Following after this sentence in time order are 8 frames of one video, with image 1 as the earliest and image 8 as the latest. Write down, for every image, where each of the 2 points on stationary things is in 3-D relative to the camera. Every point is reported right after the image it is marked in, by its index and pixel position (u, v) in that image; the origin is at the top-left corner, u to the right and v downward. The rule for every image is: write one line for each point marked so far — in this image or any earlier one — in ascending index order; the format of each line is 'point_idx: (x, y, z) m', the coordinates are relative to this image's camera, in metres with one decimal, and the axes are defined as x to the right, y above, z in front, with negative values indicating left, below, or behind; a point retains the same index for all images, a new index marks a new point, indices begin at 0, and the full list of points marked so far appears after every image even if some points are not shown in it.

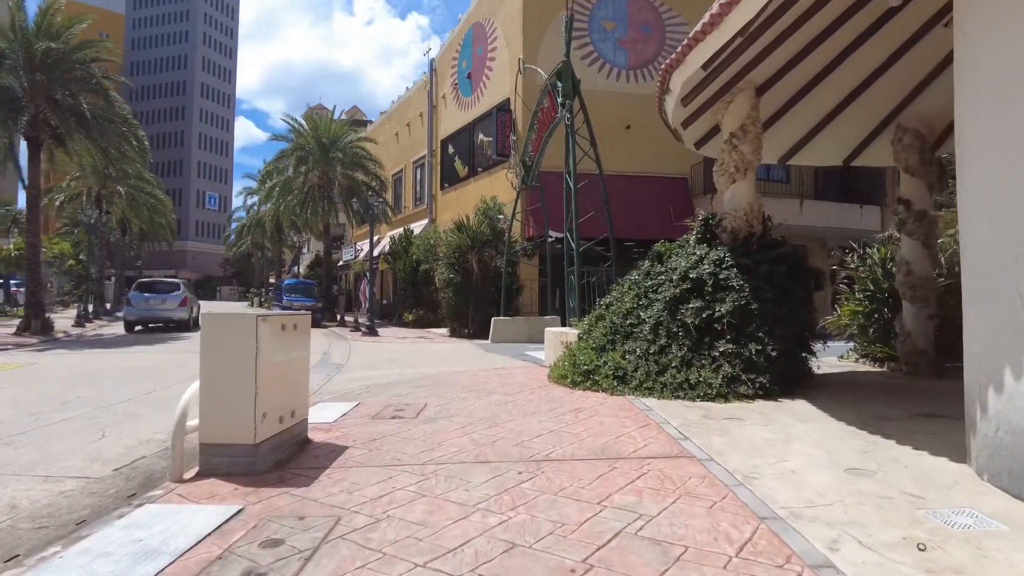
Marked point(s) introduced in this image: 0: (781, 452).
0: (+2.7, -1.7, +6.6) m
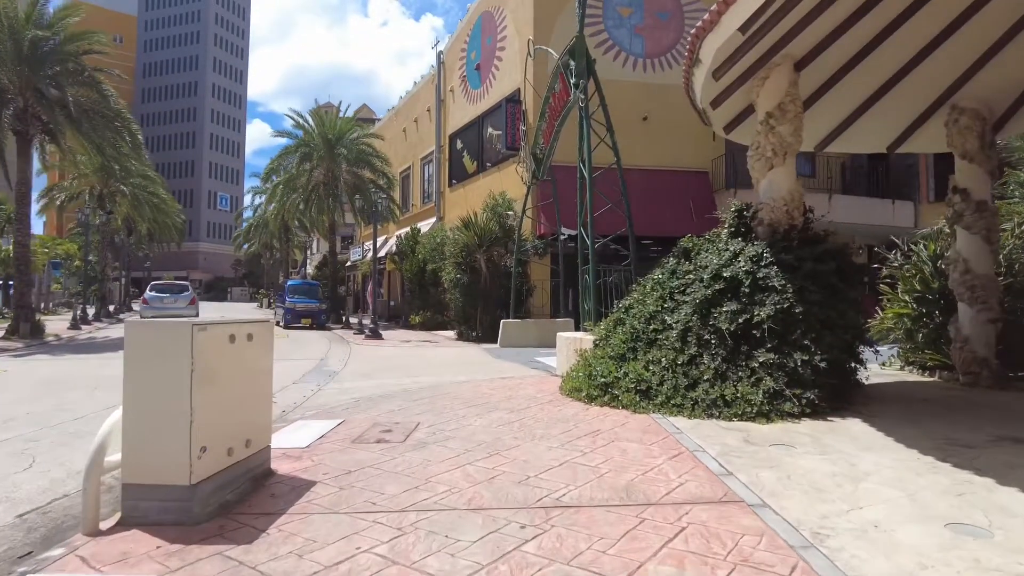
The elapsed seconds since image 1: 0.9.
0: (+2.7, -1.7, +5.2) m
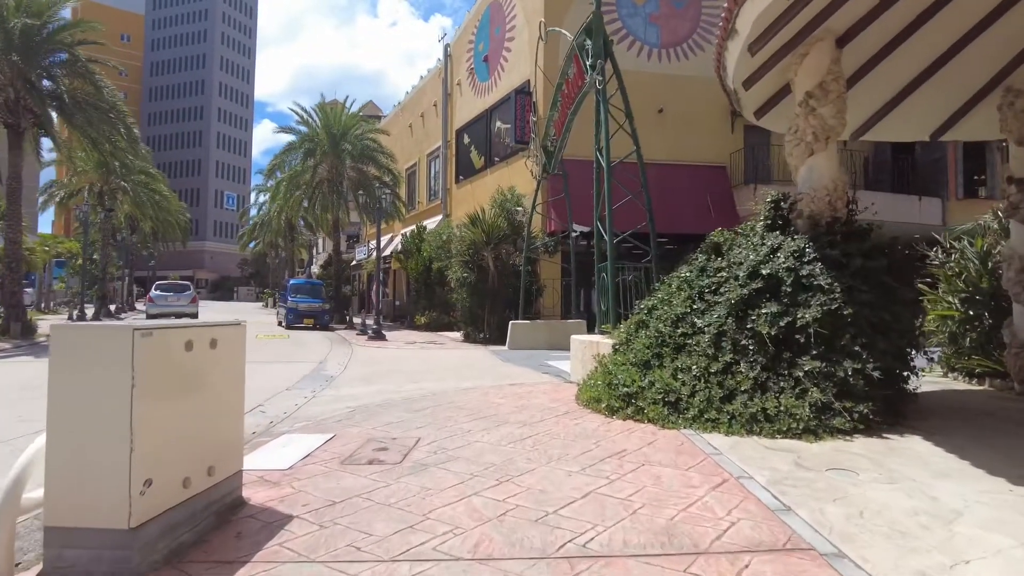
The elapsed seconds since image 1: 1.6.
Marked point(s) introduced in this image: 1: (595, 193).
0: (+2.8, -1.7, +4.2) m
1: (+1.6, +1.8, +12.3) m
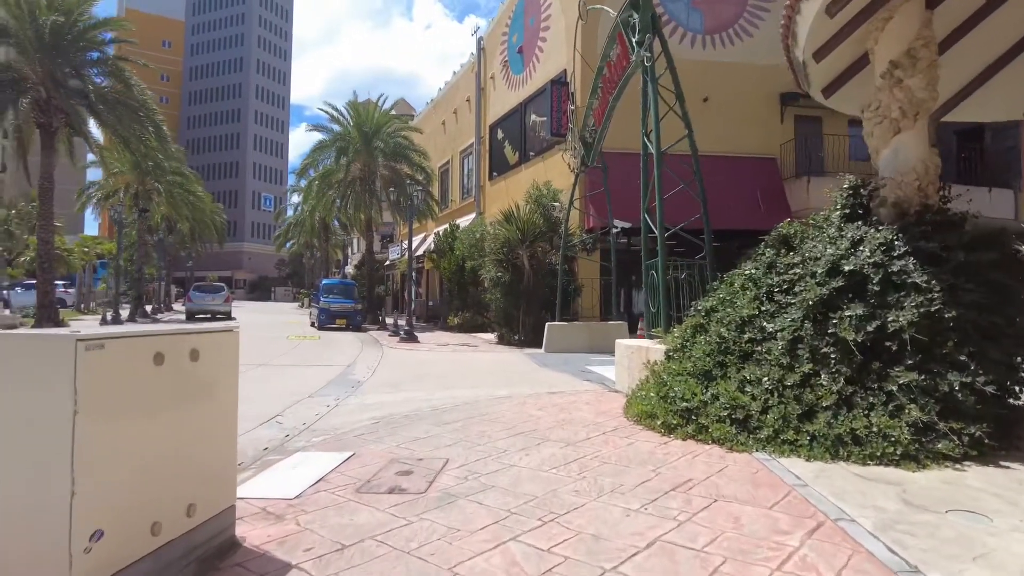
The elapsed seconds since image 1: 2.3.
0: (+3.1, -1.6, +3.1) m
1: (+2.3, +1.8, +11.2) m
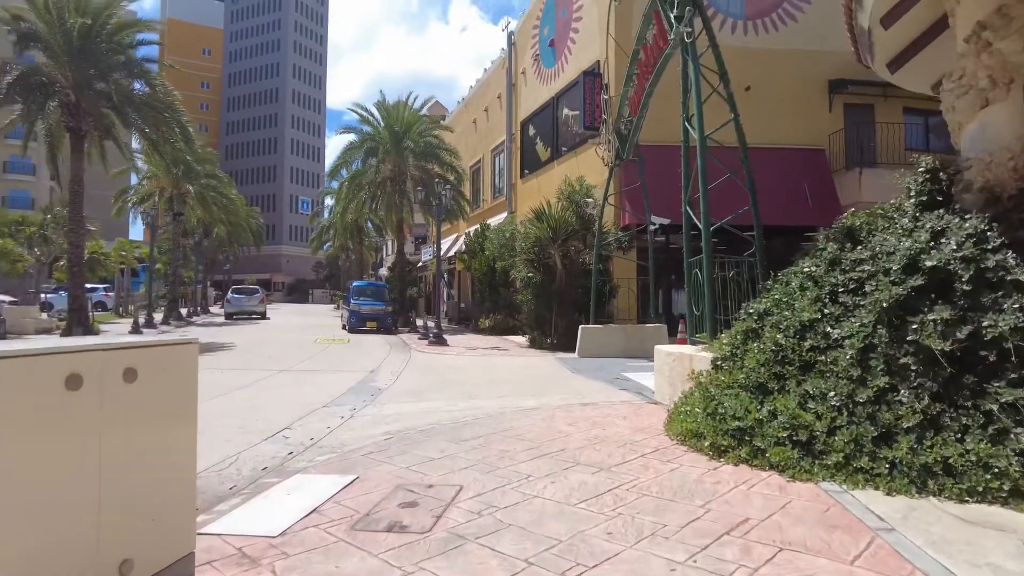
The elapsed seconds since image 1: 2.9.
0: (+3.1, -1.6, +2.1) m
1: (+2.7, +1.8, +10.2) m
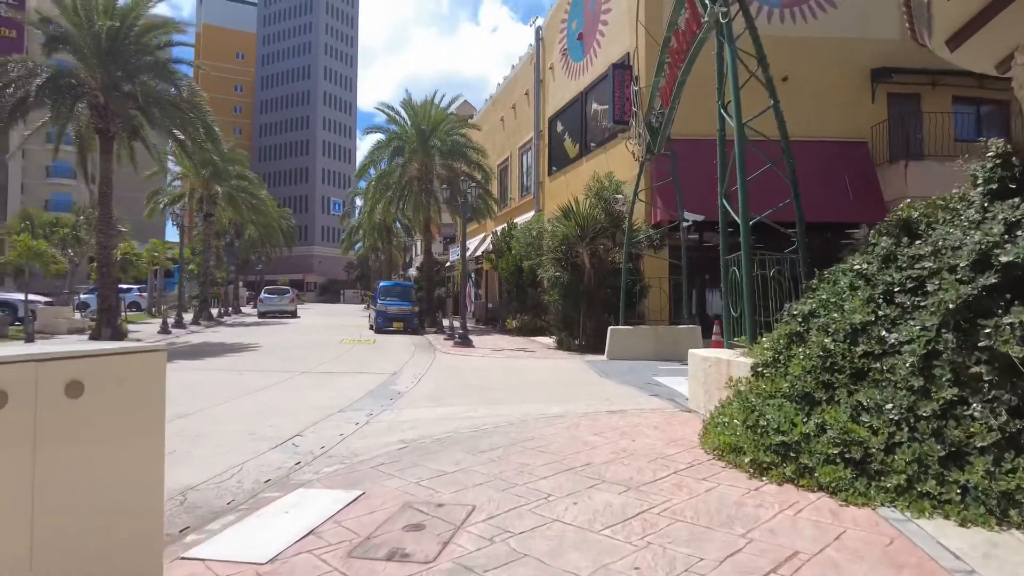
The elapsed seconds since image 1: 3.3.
0: (+3.1, -1.6, +1.4) m
1: (+3.1, +1.8, +9.6) m
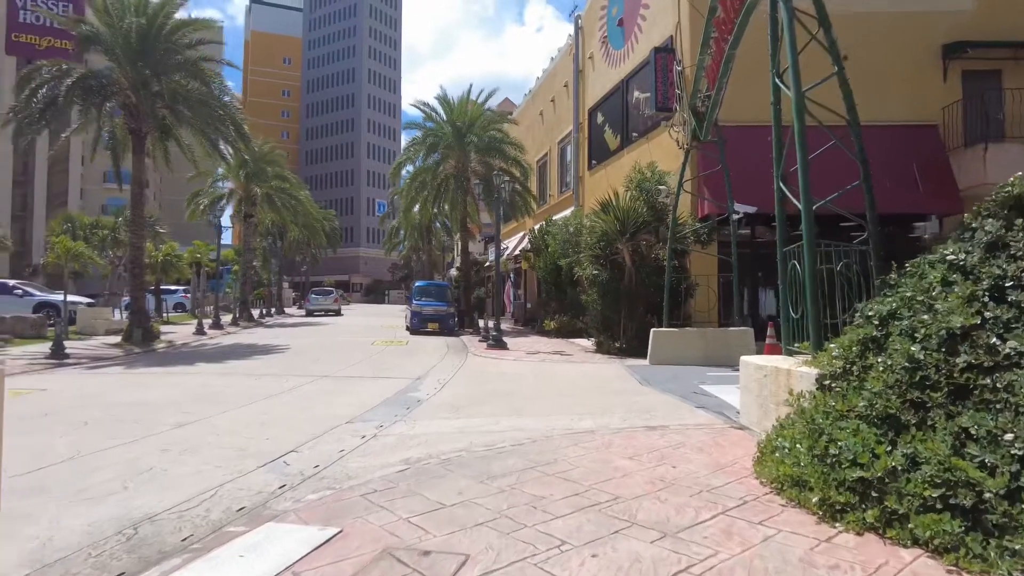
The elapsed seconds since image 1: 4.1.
0: (+2.8, -1.6, +0.2) m
1: (+3.4, +1.8, +8.3) m
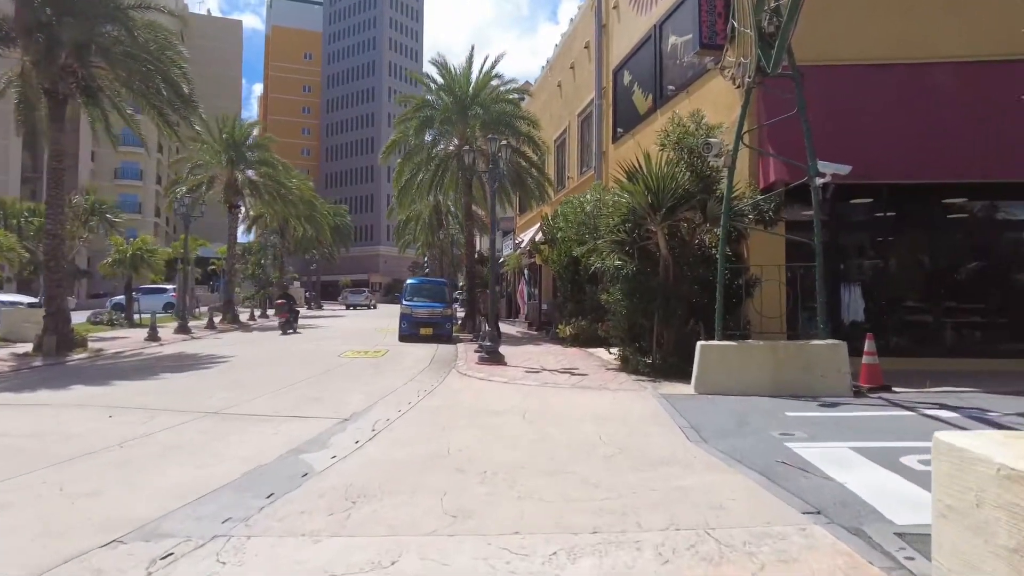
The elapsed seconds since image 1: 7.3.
0: (+1.9, -1.5, -4.4) m
1: (+2.8, +1.9, +3.7) m
